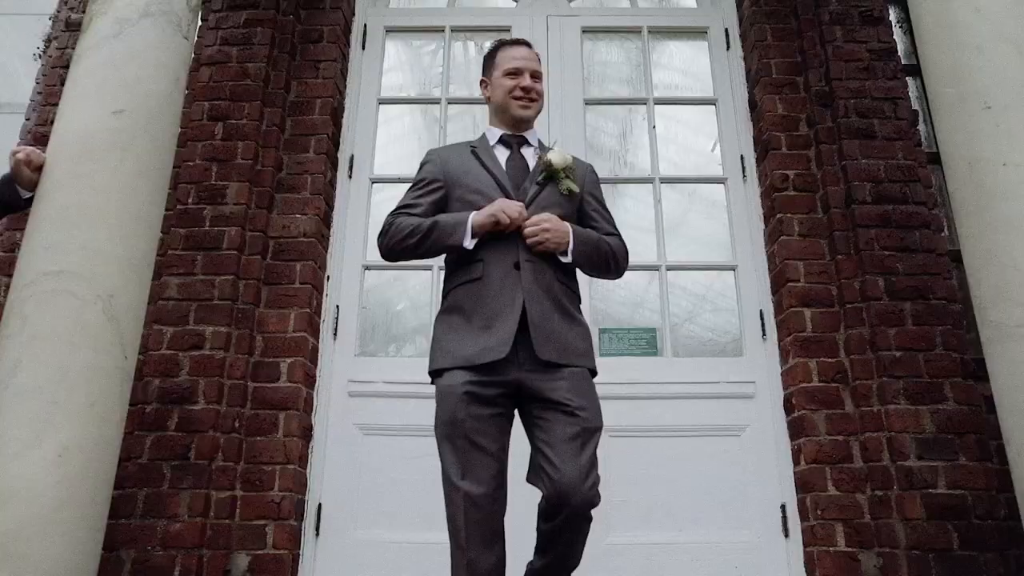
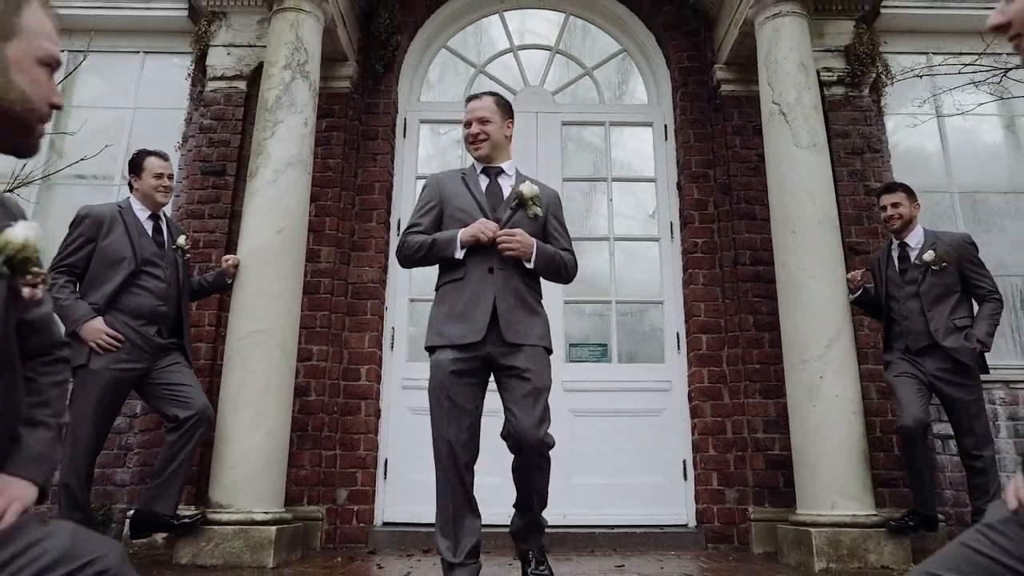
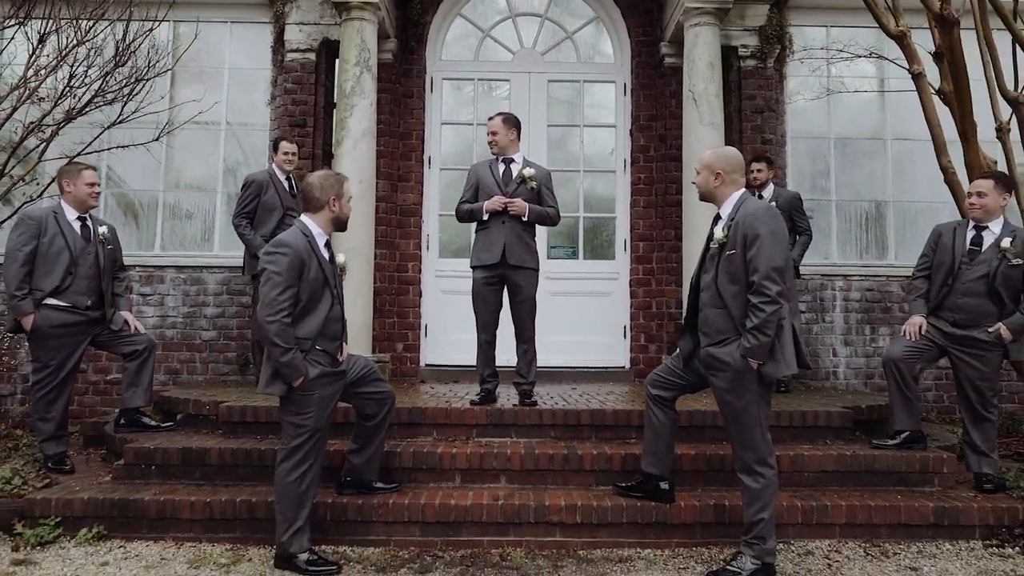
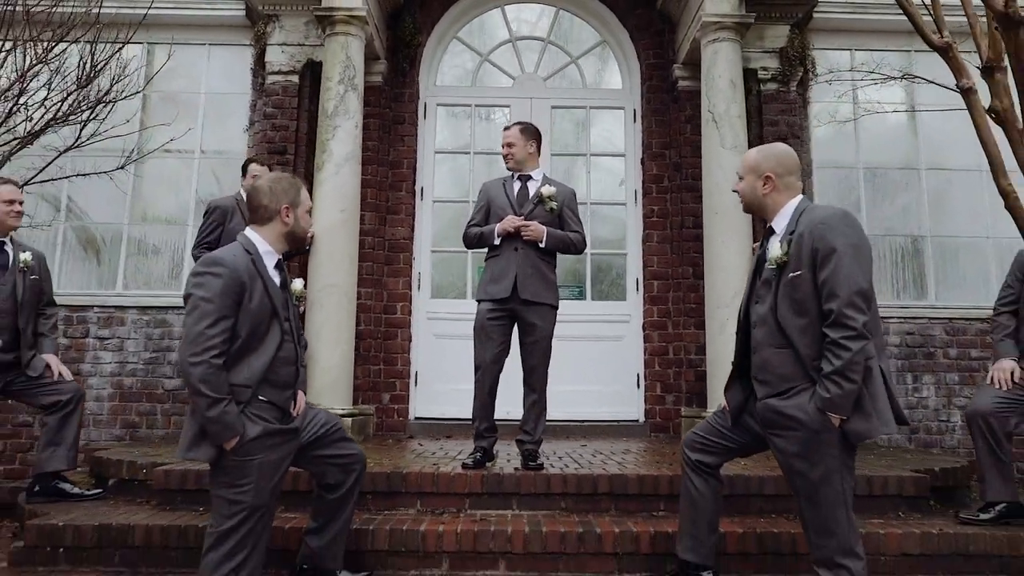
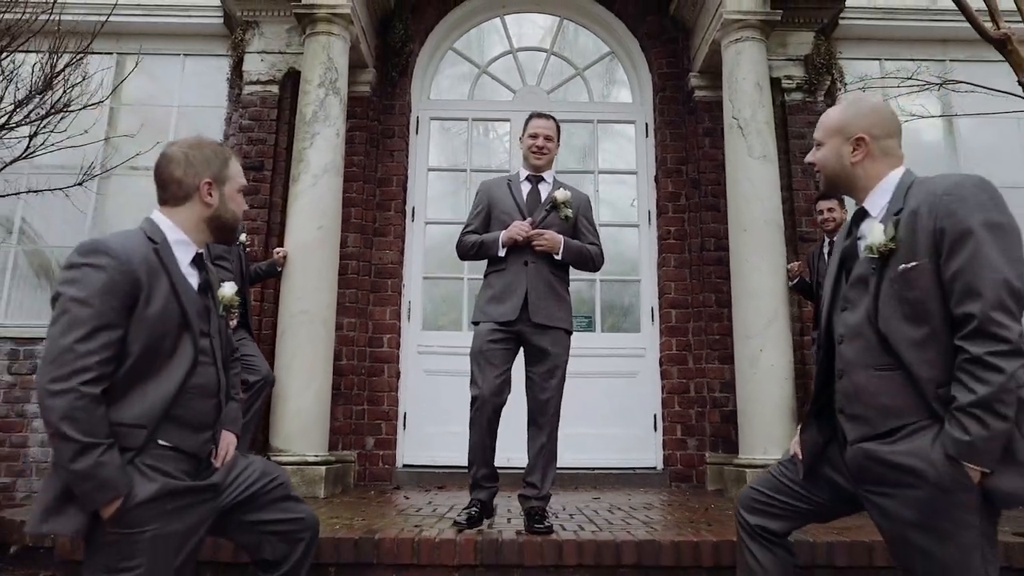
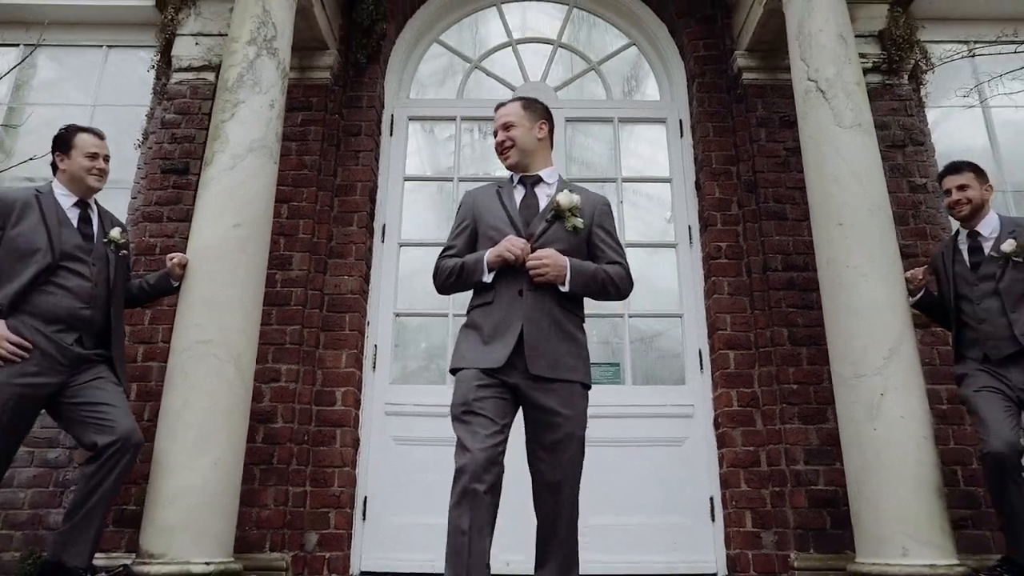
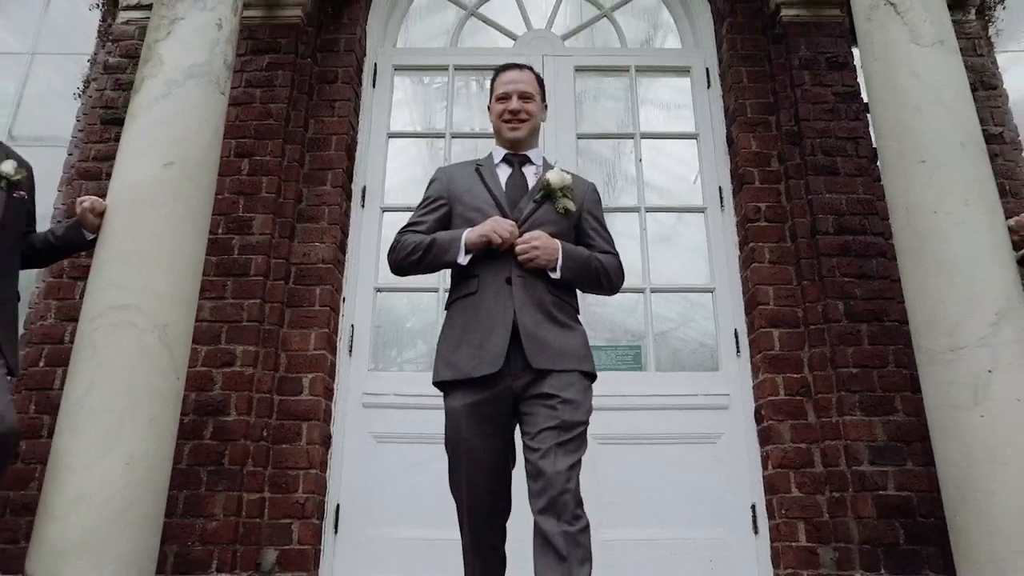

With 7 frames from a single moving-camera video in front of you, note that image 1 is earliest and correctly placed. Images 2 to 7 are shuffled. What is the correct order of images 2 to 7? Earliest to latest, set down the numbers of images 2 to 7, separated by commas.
7, 6, 2, 5, 4, 3
